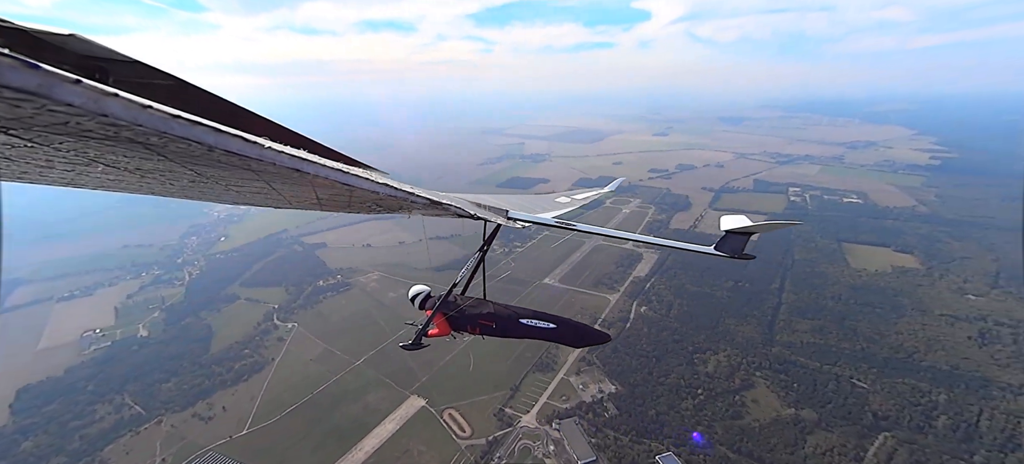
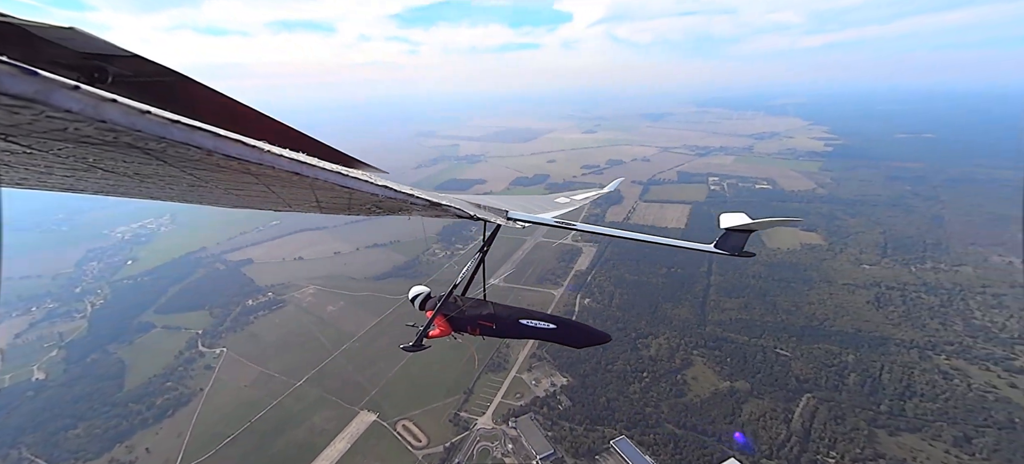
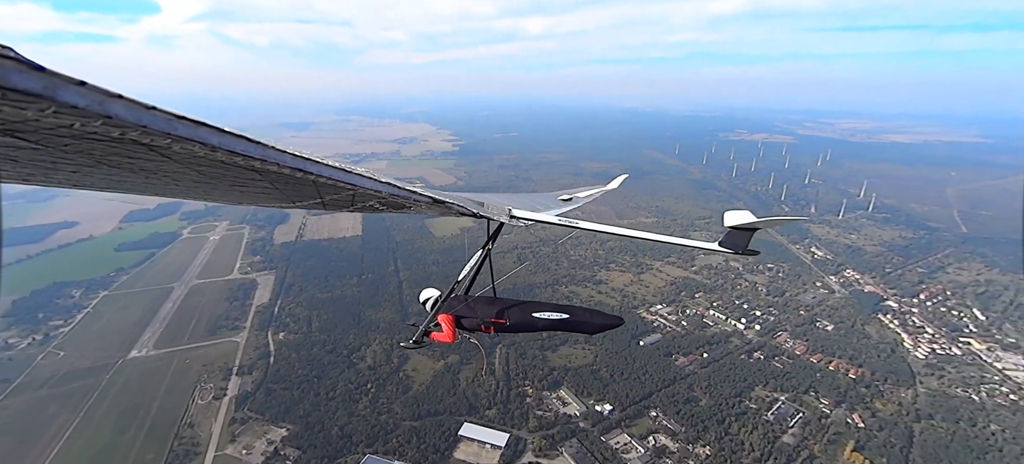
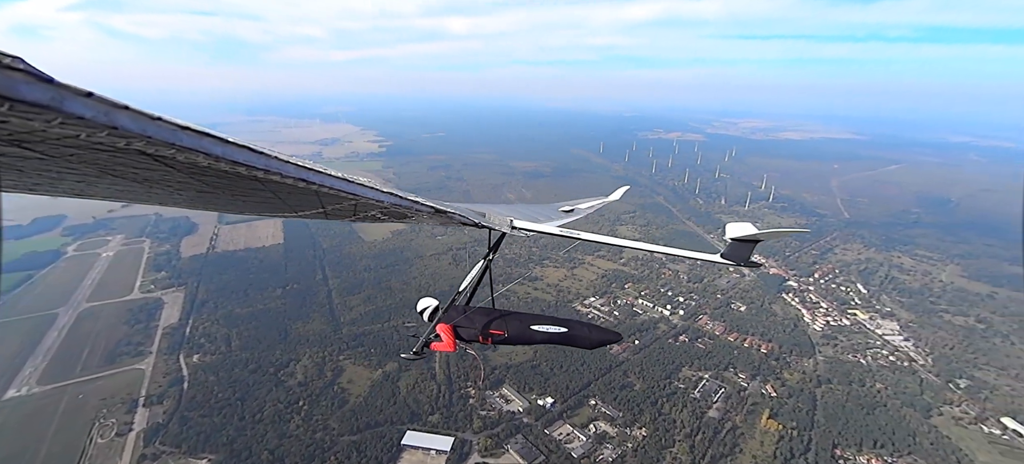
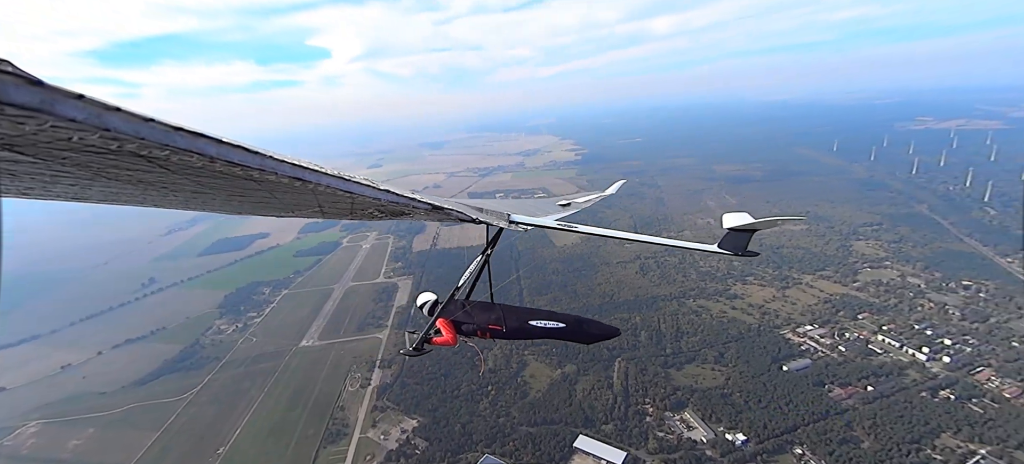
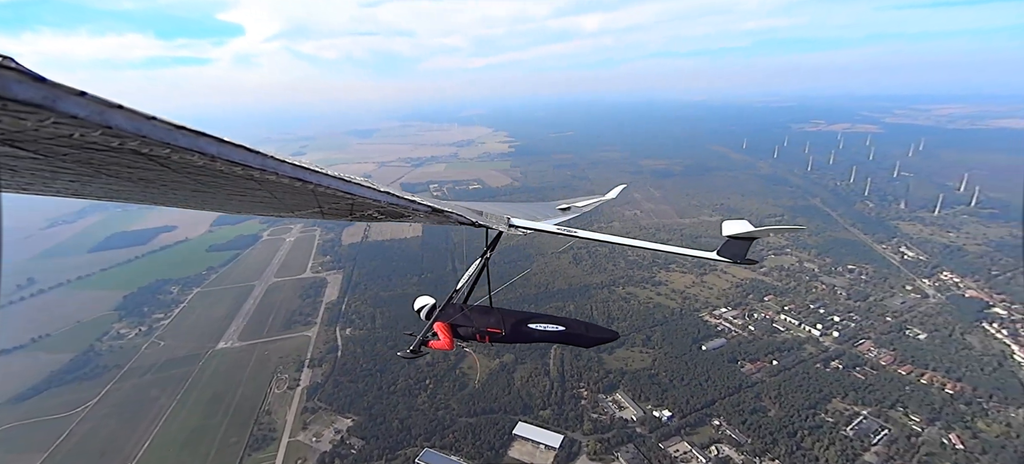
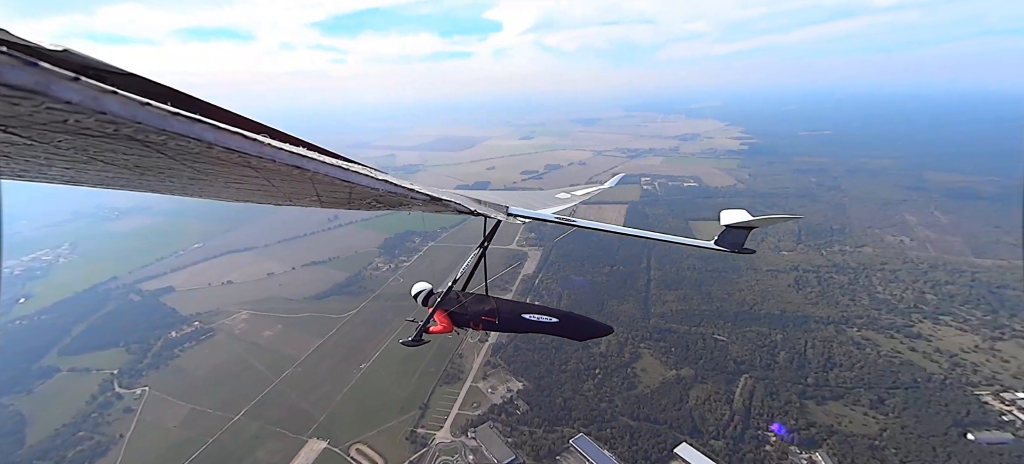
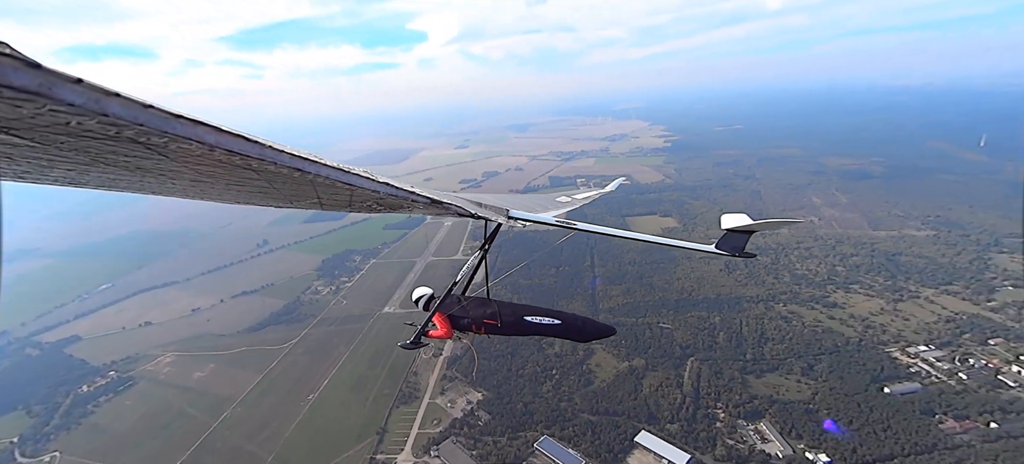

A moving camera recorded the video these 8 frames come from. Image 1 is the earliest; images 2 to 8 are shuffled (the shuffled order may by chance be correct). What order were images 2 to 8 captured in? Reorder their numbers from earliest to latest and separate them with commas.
2, 7, 8, 5, 6, 3, 4
